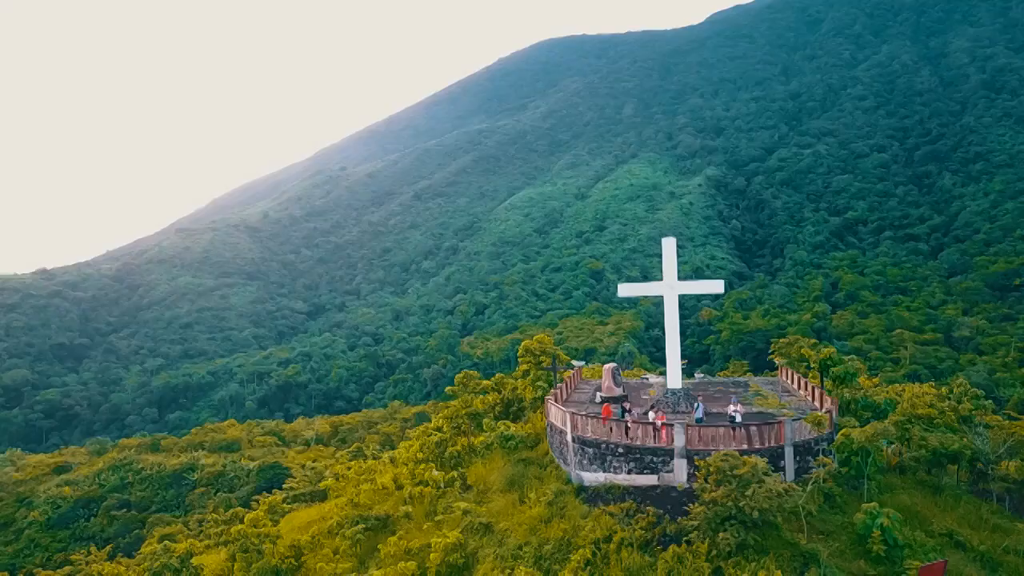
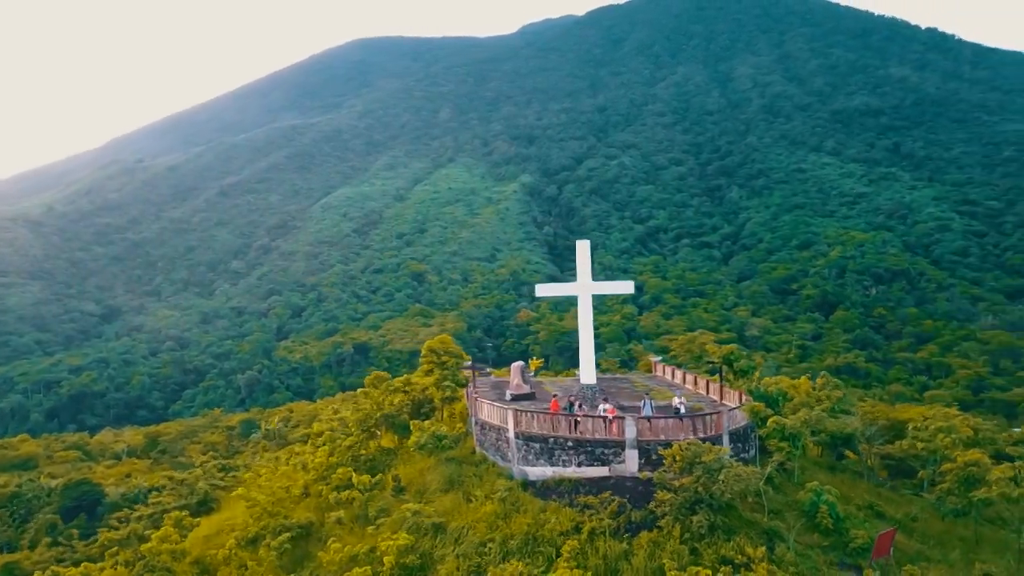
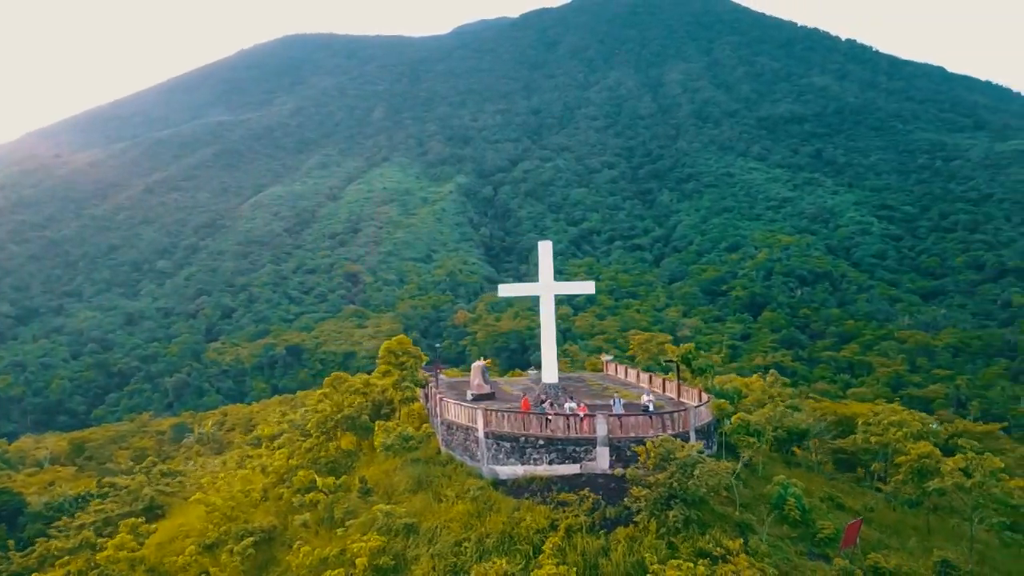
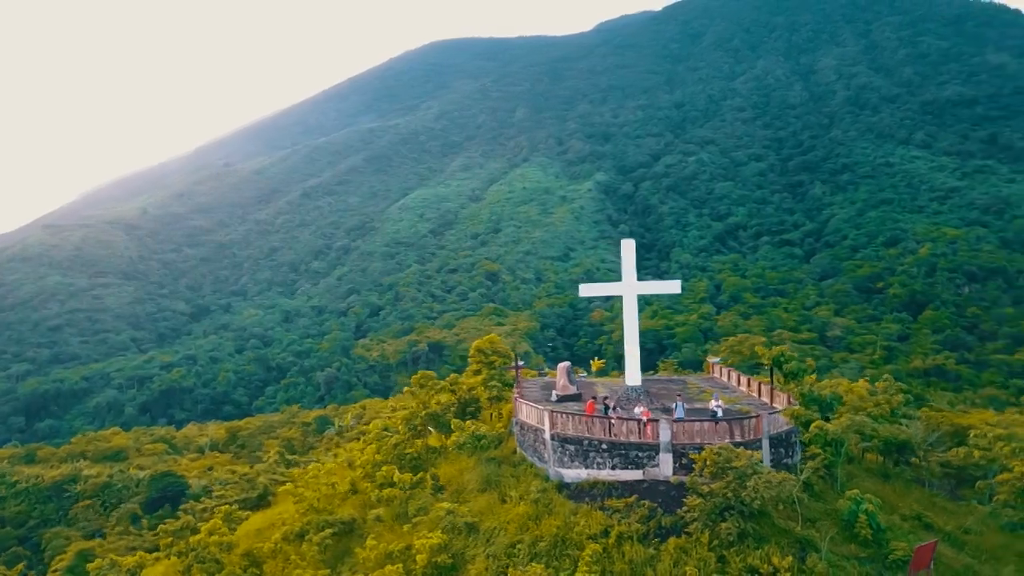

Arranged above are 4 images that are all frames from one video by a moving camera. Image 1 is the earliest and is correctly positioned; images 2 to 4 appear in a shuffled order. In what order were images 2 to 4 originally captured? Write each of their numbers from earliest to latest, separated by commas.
4, 2, 3
